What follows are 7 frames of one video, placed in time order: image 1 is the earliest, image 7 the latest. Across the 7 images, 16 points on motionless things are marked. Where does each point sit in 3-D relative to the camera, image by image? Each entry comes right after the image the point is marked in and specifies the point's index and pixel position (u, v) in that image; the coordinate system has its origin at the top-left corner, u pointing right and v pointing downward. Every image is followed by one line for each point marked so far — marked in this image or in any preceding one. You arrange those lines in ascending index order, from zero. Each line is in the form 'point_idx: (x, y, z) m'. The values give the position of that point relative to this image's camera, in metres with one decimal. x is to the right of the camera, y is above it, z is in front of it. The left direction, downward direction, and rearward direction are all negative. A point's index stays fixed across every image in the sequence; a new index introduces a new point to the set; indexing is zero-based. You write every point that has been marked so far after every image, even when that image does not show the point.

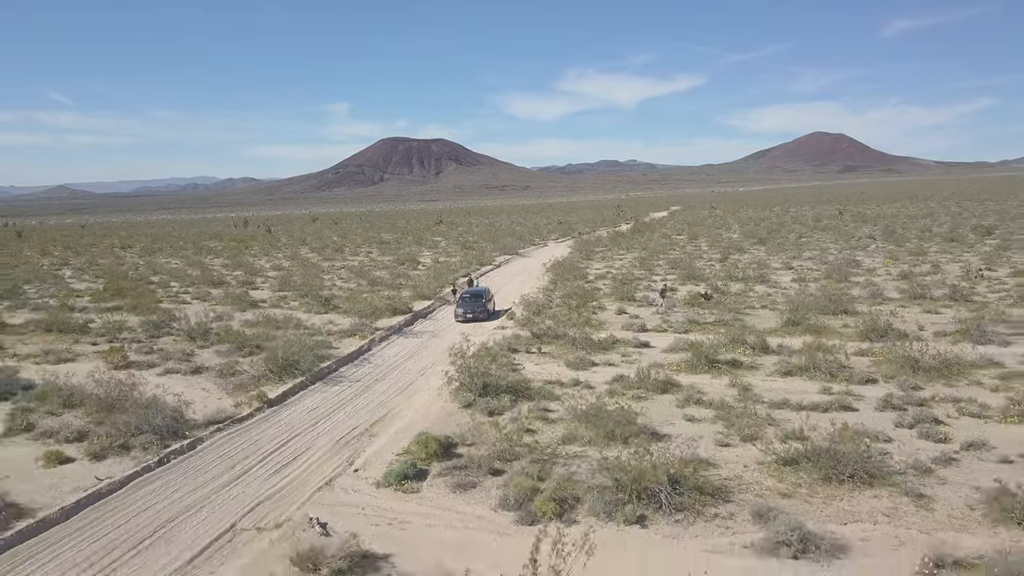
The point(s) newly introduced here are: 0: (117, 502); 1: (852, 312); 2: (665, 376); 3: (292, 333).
0: (-4.7, -2.5, +9.0) m
1: (+8.8, -0.6, +19.3) m
2: (+2.7, -1.5, +13.1) m
3: (-5.6, -1.1, +19.1) m
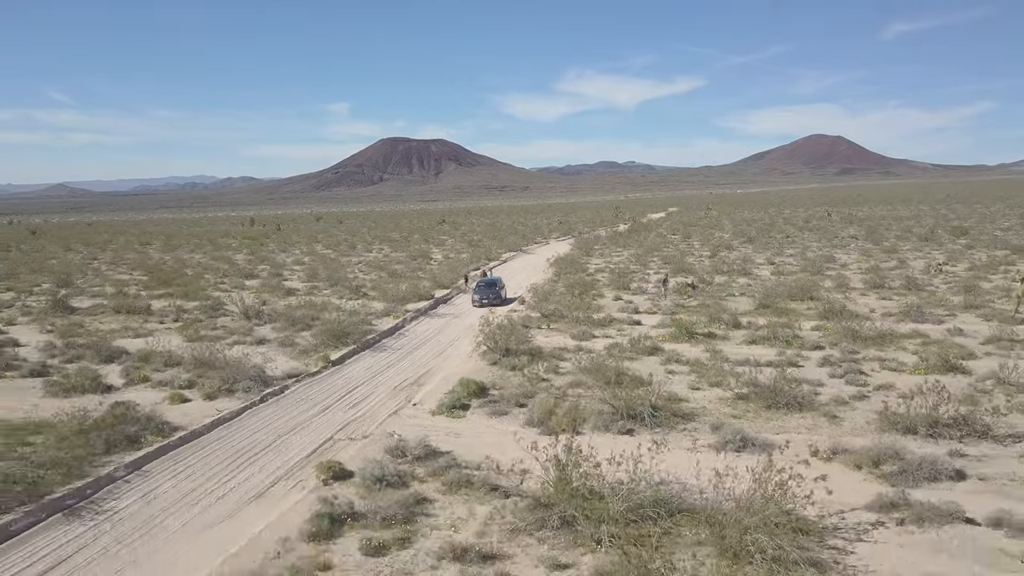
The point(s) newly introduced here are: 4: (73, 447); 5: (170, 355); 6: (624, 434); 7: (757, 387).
0: (-4.4, -2.2, +12.1) m
1: (+9.1, -0.2, +22.4) m
2: (+3.0, -1.2, +16.2) m
3: (-5.2, -0.7, +22.1) m
4: (-5.9, -2.1, +10.2) m
5: (-7.5, -1.5, +16.5) m
6: (+1.6, -2.0, +10.9) m
7: (+4.0, -1.6, +12.3) m
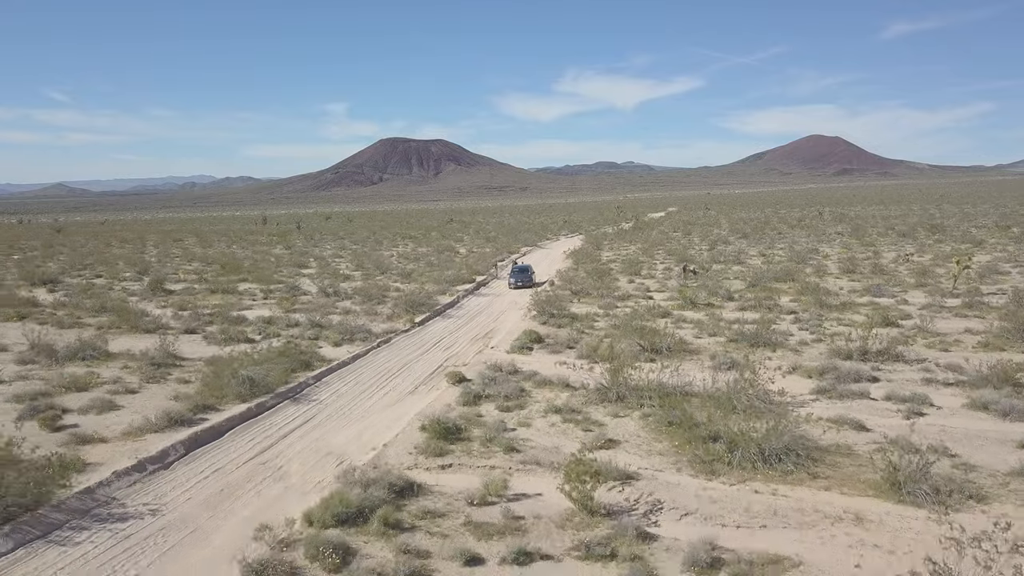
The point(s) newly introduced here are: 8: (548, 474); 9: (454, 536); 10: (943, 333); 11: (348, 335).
0: (-3.2, -1.6, +16.7) m
1: (+10.3, +0.3, +27.0) m
2: (+4.2, -0.6, +20.8) m
3: (-4.0, -0.1, +26.8) m
4: (-4.6, -1.5, +14.9) m
5: (-6.3, -0.9, +21.1) m
6: (+2.8, -1.4, +15.5) m
7: (+5.2, -1.0, +17.0) m
8: (+0.4, -2.2, +9.0) m
9: (-0.6, -2.3, +7.5) m
10: (+9.6, -1.1, +16.7) m
11: (-4.1, -1.2, +19.0) m
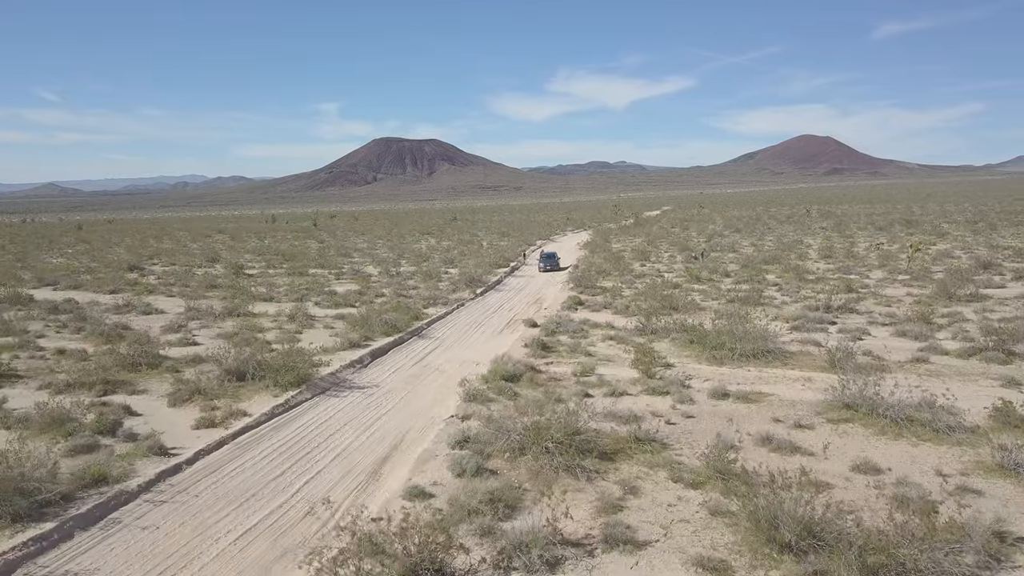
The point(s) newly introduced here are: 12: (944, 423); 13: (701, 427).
0: (-1.7, -0.8, +22.0) m
1: (+11.7, +1.1, +32.4) m
2: (+5.7, +0.2, +26.2) m
3: (-2.6, +0.6, +32.1) m
4: (-3.1, -0.7, +20.1) m
5: (-4.8, -0.1, +26.4) m
6: (+4.4, -0.6, +20.9) m
7: (+6.8, -0.2, +22.3) m
8: (+2.0, -1.4, +14.4) m
9: (+1.0, -1.6, +12.8) m
10: (+11.2, -0.3, +22.1) m
11: (-2.6, -0.4, +24.3) m
12: (+5.7, -1.7, +9.8) m
13: (+2.7, -1.9, +10.5) m
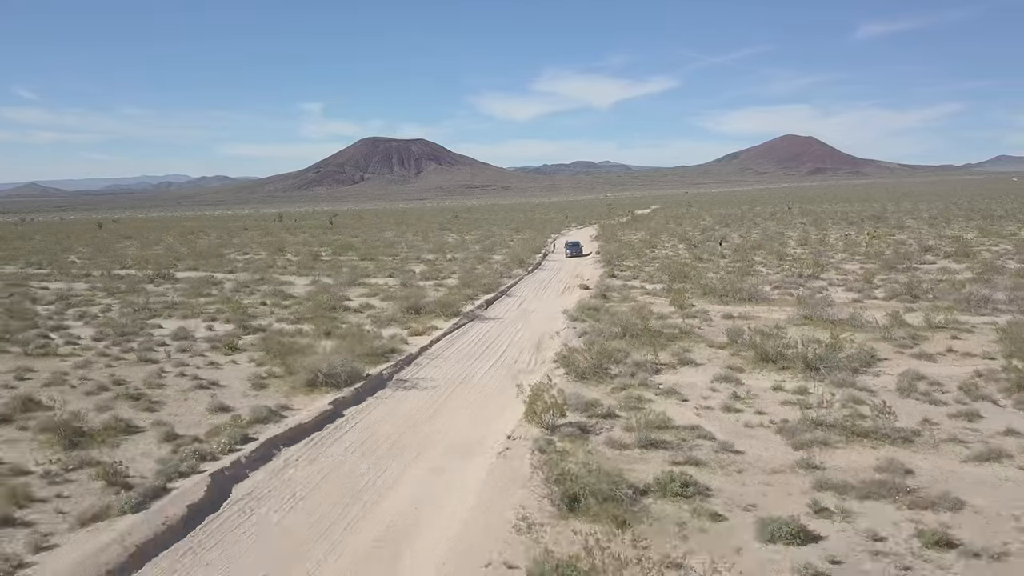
0: (+0.4, +0.2, +29.2) m
1: (+13.6, +2.2, +39.9) m
2: (+7.7, +1.2, +33.5) m
3: (-0.7, +1.6, +39.3) m
4: (-1.0, +0.2, +27.4) m
5: (-2.8, +0.9, +33.6) m
6: (+6.5, +0.3, +28.2) m
7: (+8.8, +0.8, +29.7) m
8: (+4.3, -0.5, +21.7) m
9: (+3.3, -0.6, +20.1) m
10: (+13.2, +0.7, +29.6) m
11: (-0.6, +0.6, +31.5) m
12: (+8.0, -0.8, +17.2) m
13: (+5.0, -0.9, +17.8) m
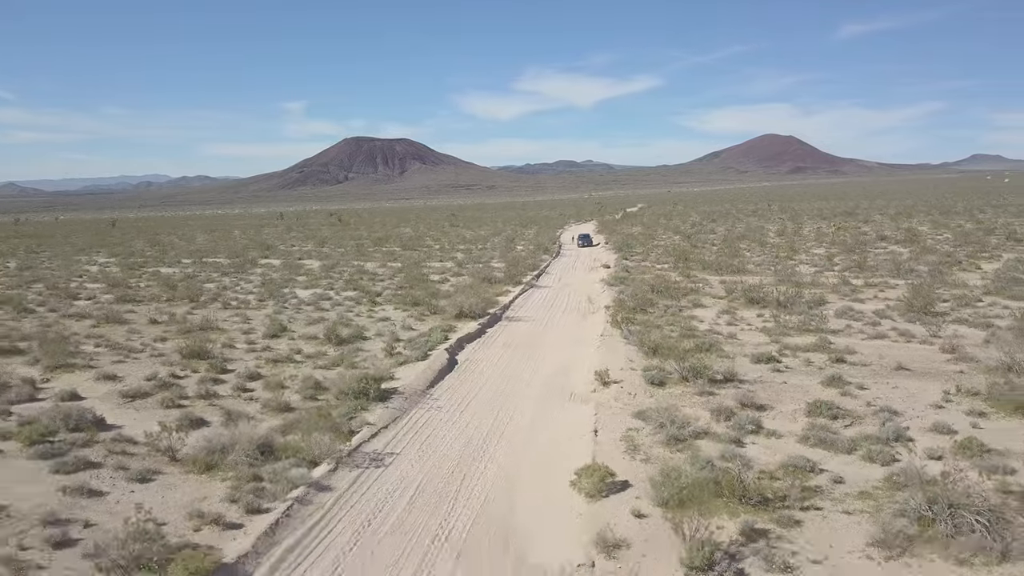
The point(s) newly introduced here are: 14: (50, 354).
0: (+2.1, +1.1, +36.1) m
1: (+15.0, +3.2, +47.1) m
2: (+9.2, +2.2, +40.6) m
3: (+0.7, +2.6, +46.1) m
4: (+0.7, +1.2, +34.2) m
5: (-1.2, +1.8, +40.4) m
6: (+8.1, +1.3, +35.2) m
7: (+10.5, +1.7, +36.8) m
8: (+6.1, +0.5, +28.7) m
9: (+5.1, +0.3, +27.0) m
10: (+14.9, +1.7, +36.7) m
11: (+1.0, +1.5, +38.4) m
12: (+9.9, +0.2, +24.3) m
13: (+6.9, 0.0, +24.8) m
14: (-10.0, -1.4, +16.2) m
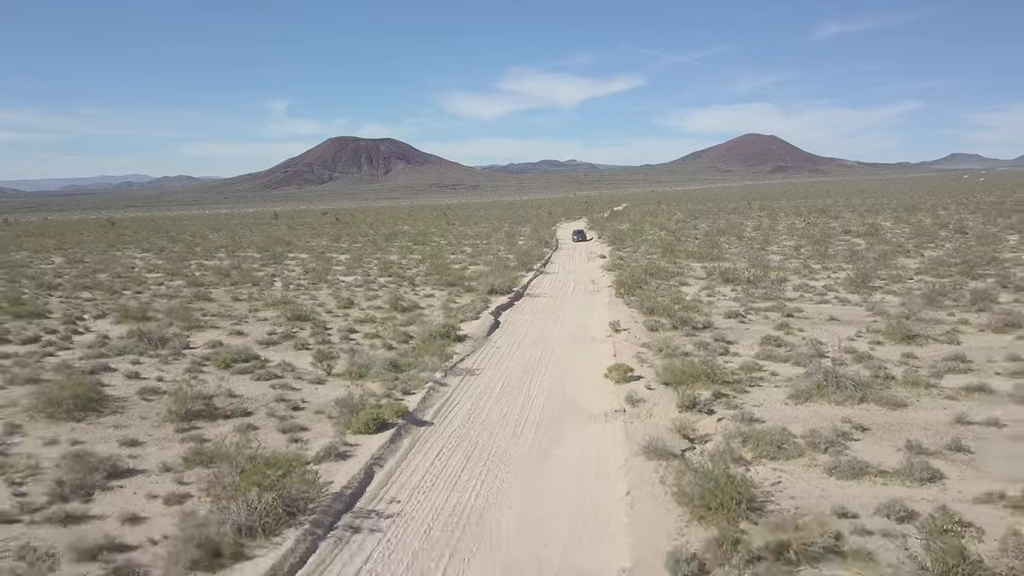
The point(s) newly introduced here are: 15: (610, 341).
0: (+2.4, +1.8, +40.8) m
1: (+15.1, +3.9, +52.1) m
2: (+9.5, +2.8, +45.4) m
3: (+0.8, +3.2, +50.8) m
4: (+1.1, +1.8, +38.9) m
5: (-1.0, +2.4, +45.0) m
6: (+8.5, +2.0, +40.0) m
7: (+10.8, +2.4, +41.7) m
8: (+6.6, +1.1, +33.4) m
9: (+5.7, +1.0, +31.8) m
10: (+15.2, +2.4, +41.7) m
11: (+1.3, +2.1, +43.0) m
12: (+10.5, +0.9, +29.1) m
13: (+7.5, +0.7, +29.6) m
14: (-9.2, -0.9, +20.6) m
15: (+2.2, -1.2, +16.4) m
